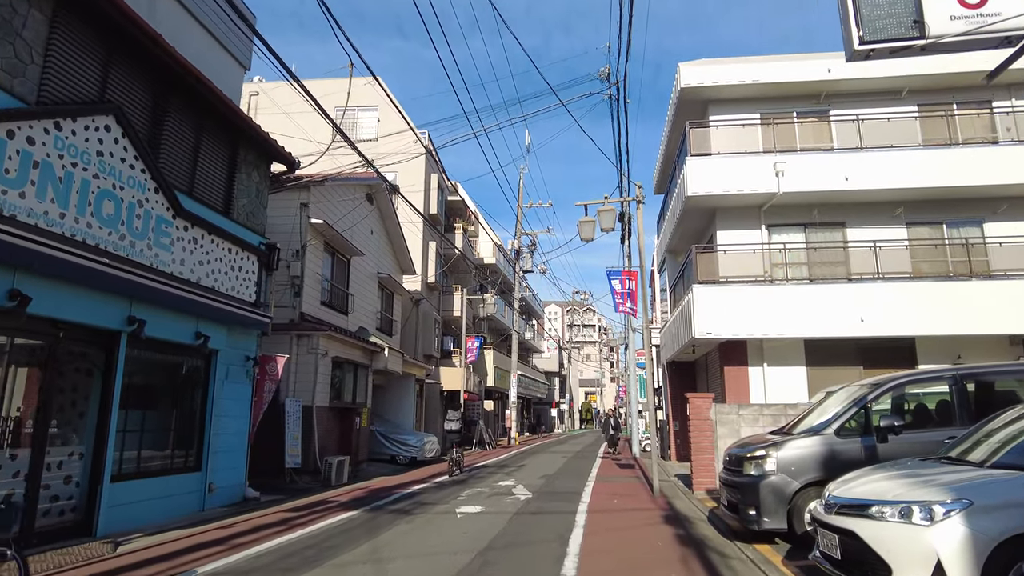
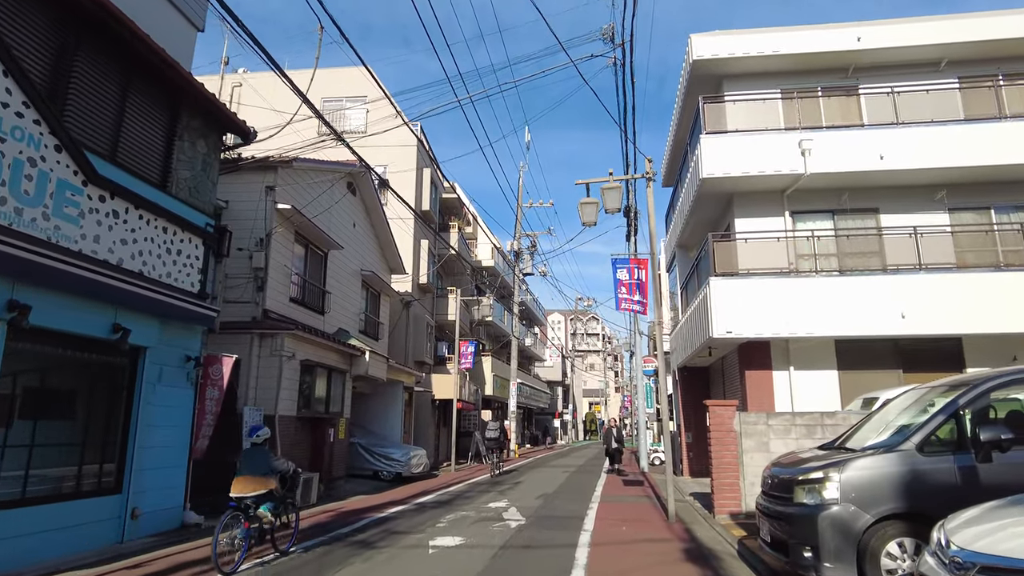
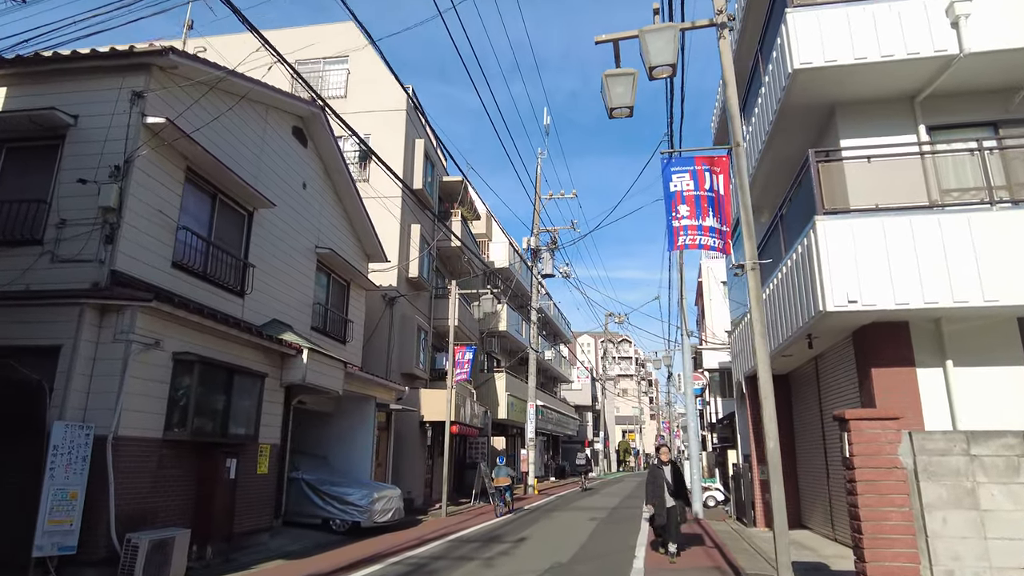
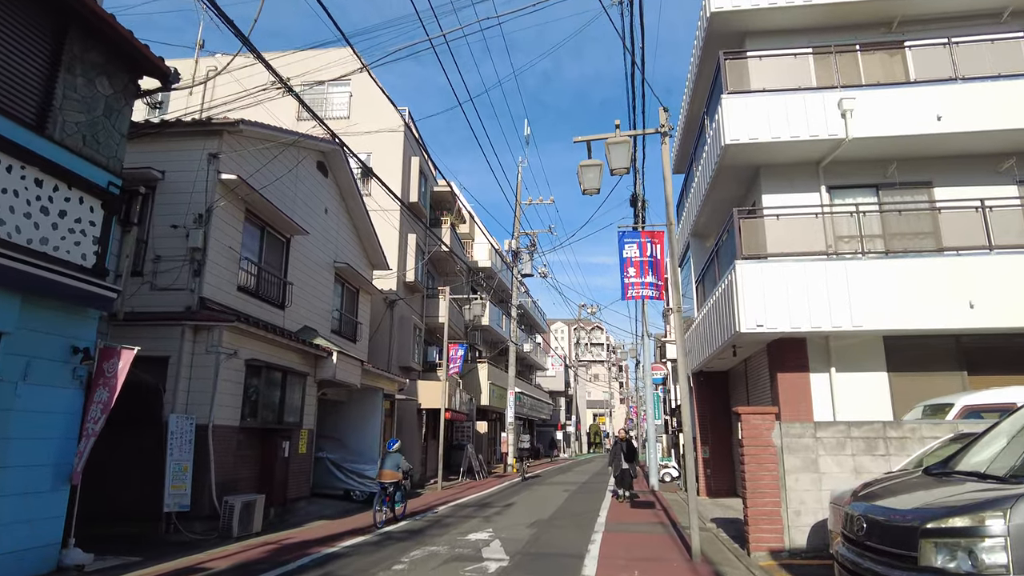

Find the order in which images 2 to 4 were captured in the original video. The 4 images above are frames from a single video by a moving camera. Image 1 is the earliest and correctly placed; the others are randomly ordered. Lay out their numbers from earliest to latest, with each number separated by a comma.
2, 4, 3
